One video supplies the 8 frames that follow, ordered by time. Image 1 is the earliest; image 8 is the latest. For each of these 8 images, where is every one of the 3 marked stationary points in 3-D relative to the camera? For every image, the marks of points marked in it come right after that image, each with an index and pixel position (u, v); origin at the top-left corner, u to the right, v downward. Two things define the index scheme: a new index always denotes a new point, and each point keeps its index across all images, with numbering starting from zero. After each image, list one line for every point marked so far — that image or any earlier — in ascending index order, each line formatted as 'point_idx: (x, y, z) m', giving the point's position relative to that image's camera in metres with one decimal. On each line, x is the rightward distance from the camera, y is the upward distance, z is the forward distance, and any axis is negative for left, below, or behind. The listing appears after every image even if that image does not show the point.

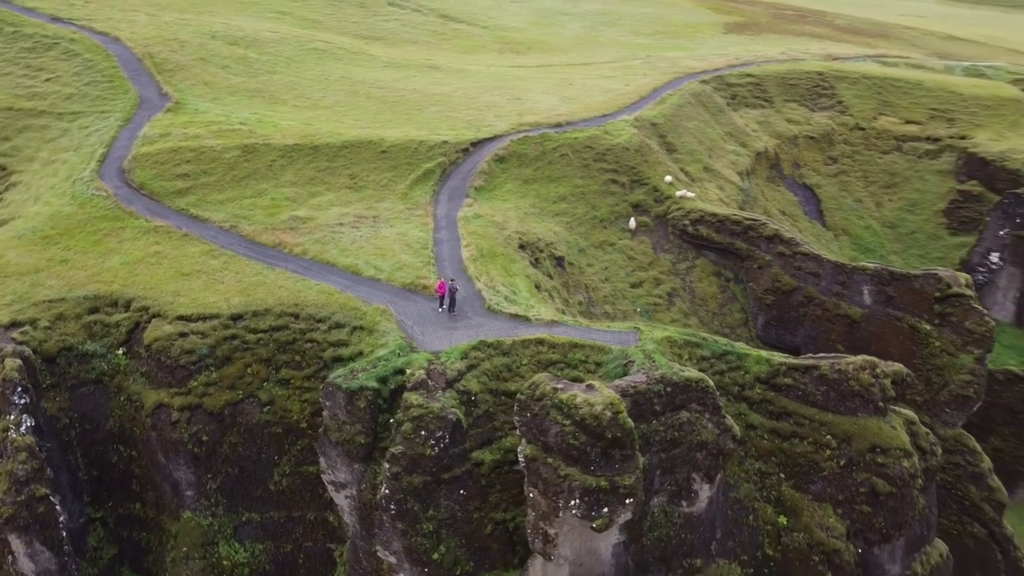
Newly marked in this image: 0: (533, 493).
0: (+0.5, -5.0, +19.9) m
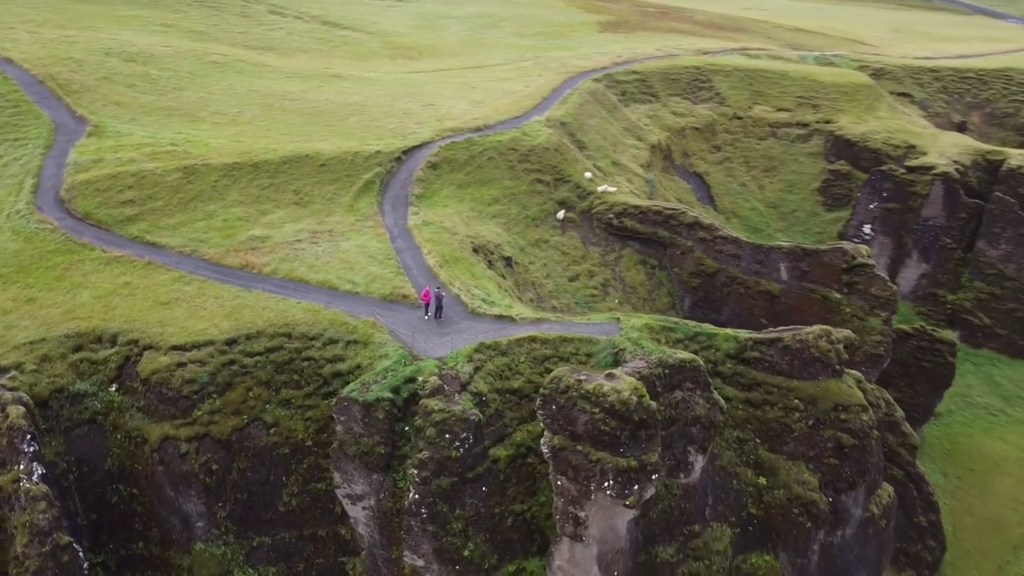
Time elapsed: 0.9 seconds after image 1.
0: (+1.3, -5.0, +21.1) m
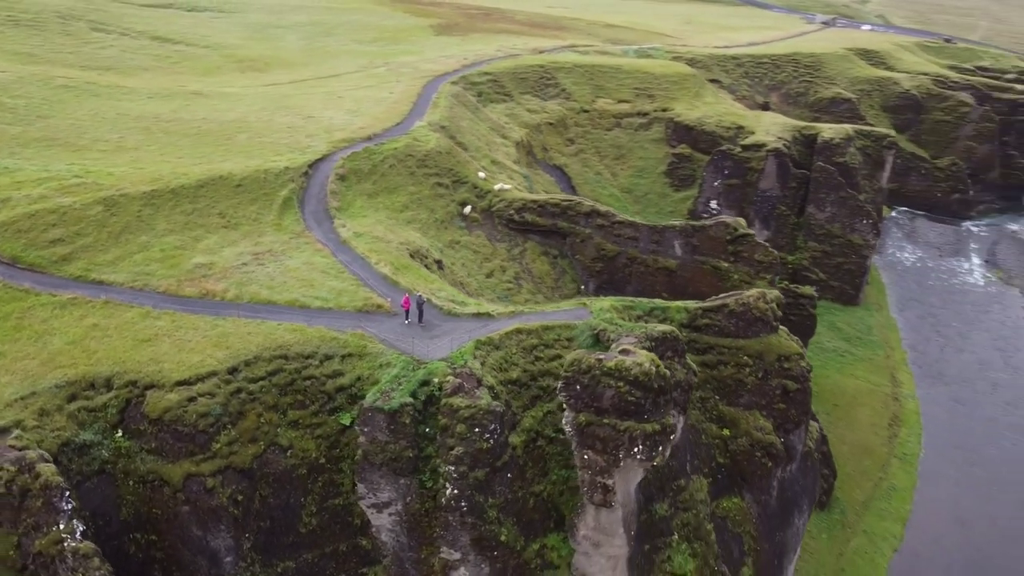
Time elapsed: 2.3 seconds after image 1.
0: (+2.1, -4.7, +22.8) m
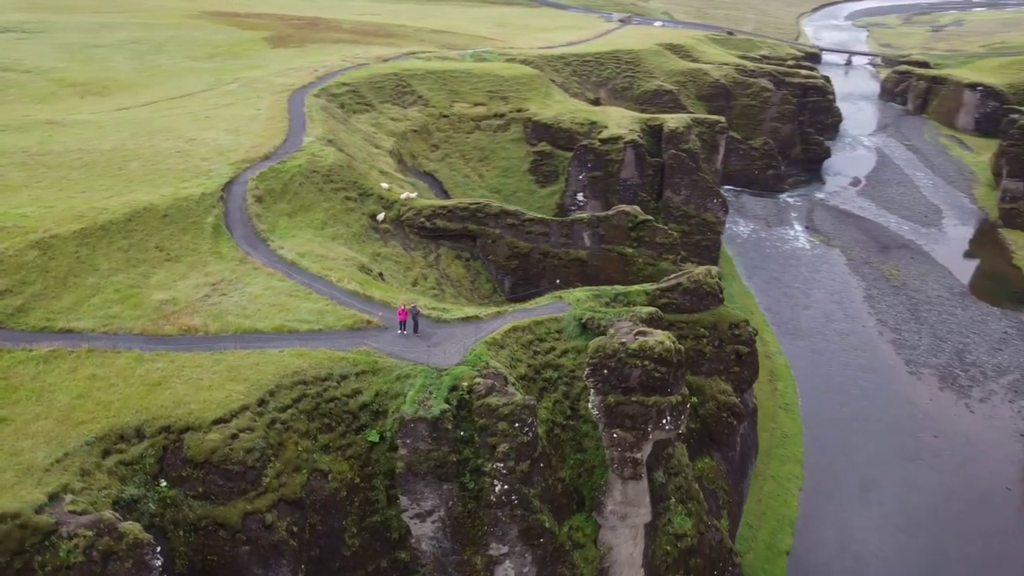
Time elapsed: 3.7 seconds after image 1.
0: (+3.2, -4.3, +24.4) m
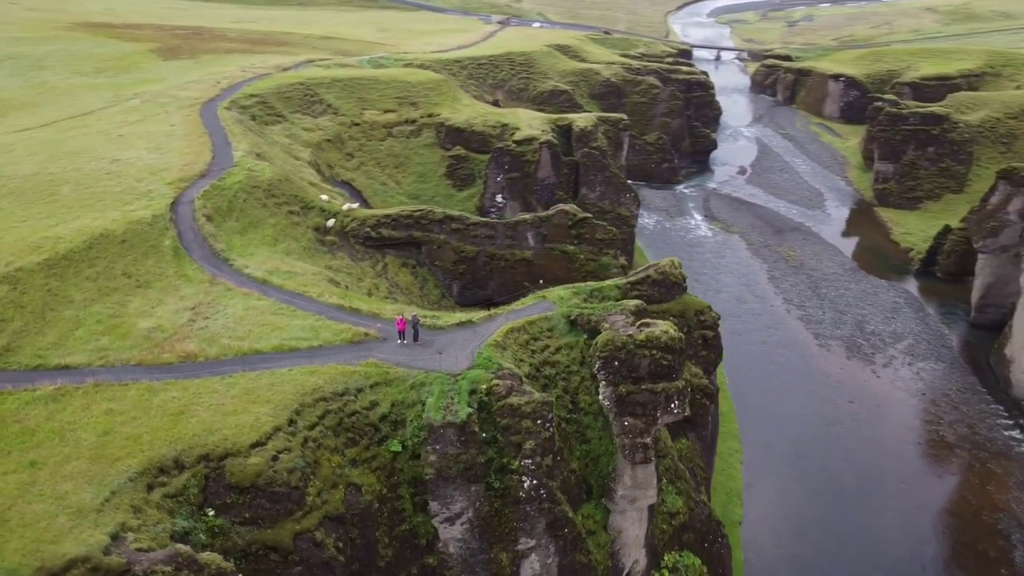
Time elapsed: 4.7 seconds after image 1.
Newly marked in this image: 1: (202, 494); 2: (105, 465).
0: (+3.7, -4.2, +25.7) m
1: (-7.6, -5.1, +20.0) m
2: (-9.8, -4.2, +19.4) m
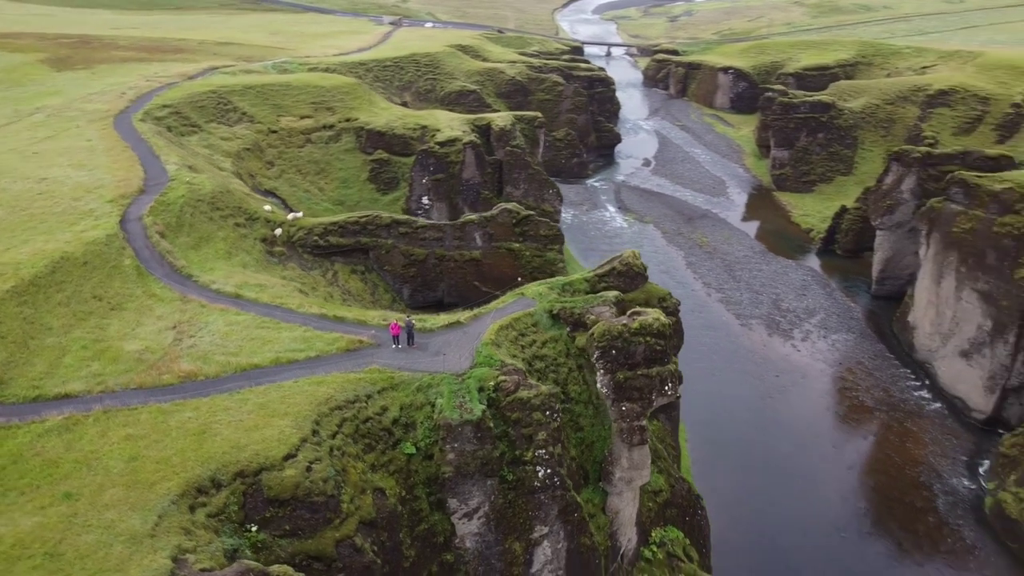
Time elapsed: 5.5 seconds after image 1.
0: (+3.8, -3.9, +27.1) m
1: (-6.6, -5.5, +19.9) m
2: (-8.7, -4.8, +19.1) m
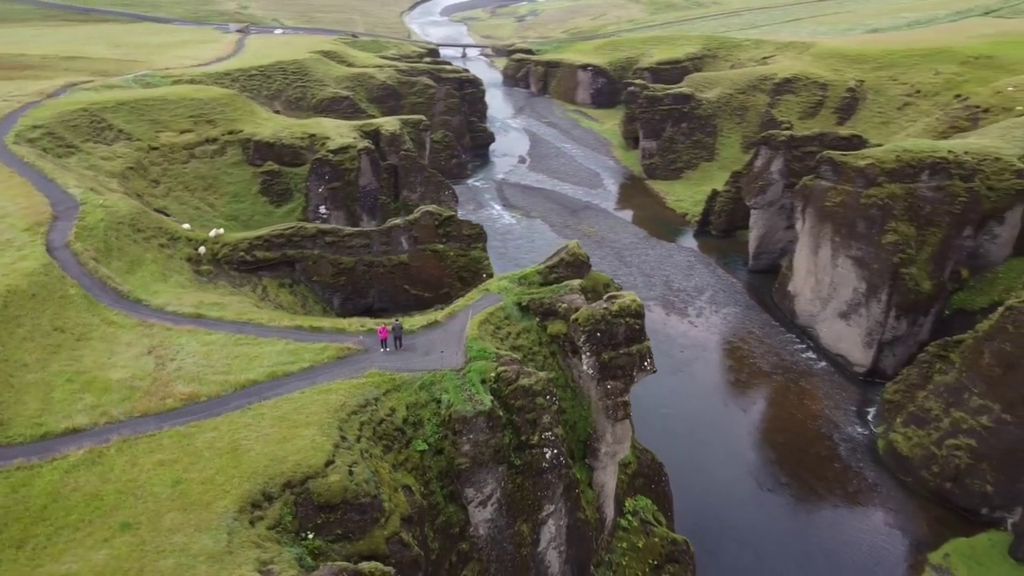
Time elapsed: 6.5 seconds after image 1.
0: (+3.5, -3.4, +29.0) m
1: (-5.3, -5.8, +20.2) m
2: (-7.3, -5.2, +19.0) m
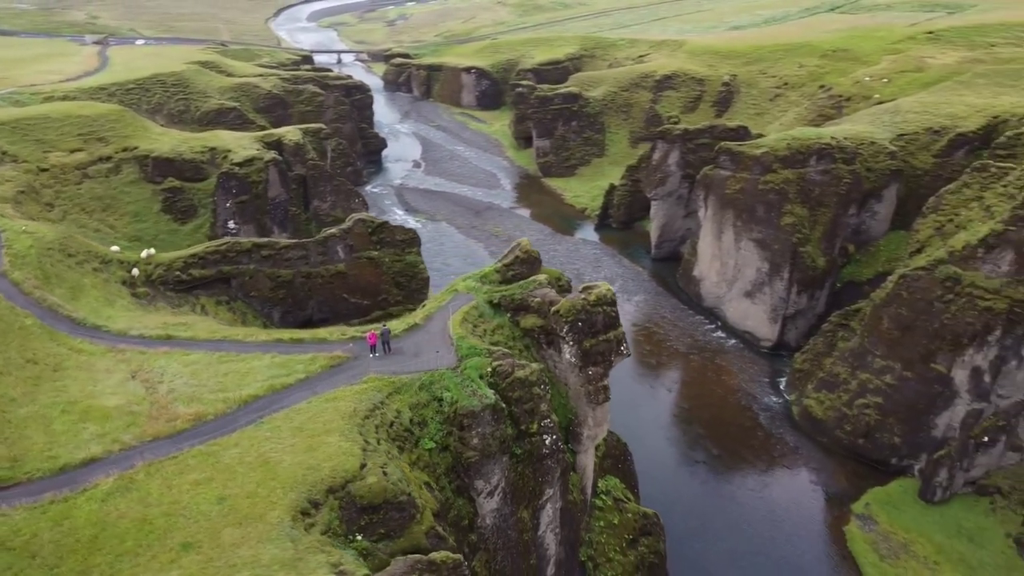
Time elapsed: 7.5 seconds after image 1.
0: (+3.0, -3.1, +30.6) m
1: (-4.3, -6.0, +20.6) m
2: (-6.0, -5.6, +19.1) m
